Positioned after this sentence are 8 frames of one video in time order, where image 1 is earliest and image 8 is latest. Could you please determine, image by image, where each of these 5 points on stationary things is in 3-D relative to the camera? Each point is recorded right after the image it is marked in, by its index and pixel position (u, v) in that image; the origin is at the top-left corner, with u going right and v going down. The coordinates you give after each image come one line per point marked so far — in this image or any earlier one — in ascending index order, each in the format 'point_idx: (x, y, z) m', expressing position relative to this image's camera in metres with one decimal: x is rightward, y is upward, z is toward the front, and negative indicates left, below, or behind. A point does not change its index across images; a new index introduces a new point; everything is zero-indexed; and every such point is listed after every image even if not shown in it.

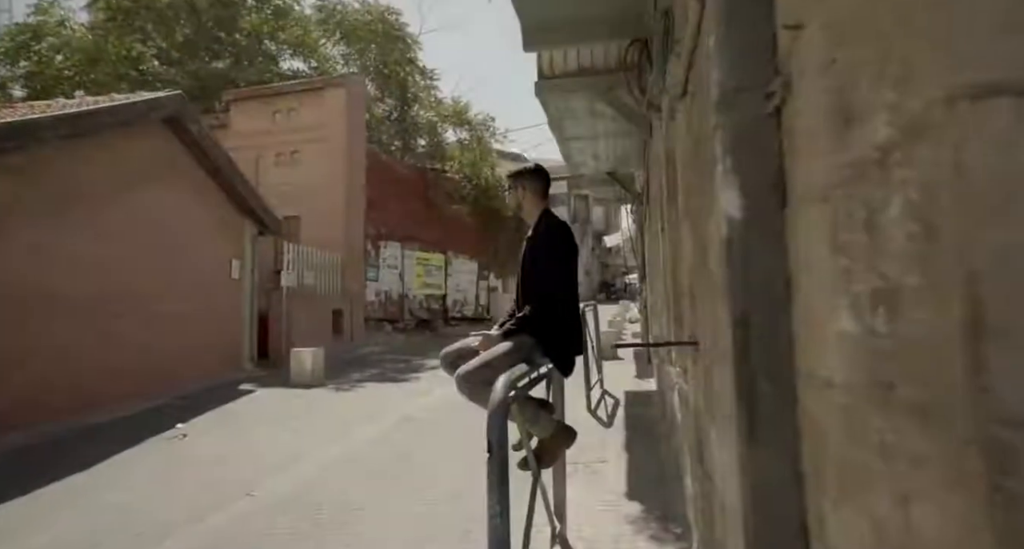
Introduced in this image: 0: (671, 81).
0: (+0.9, +1.1, +3.0) m
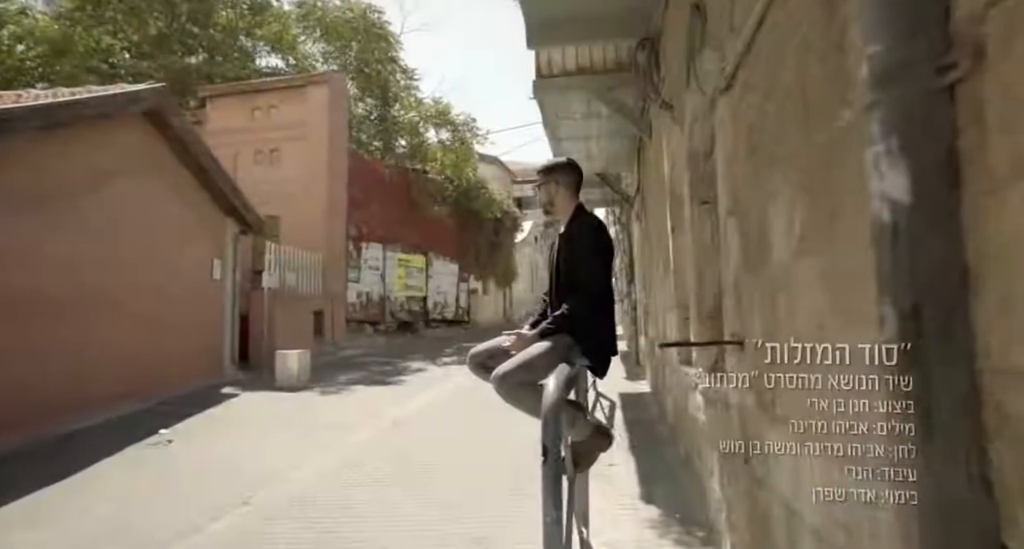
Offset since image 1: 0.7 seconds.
0: (+1.0, +1.1, +2.9) m
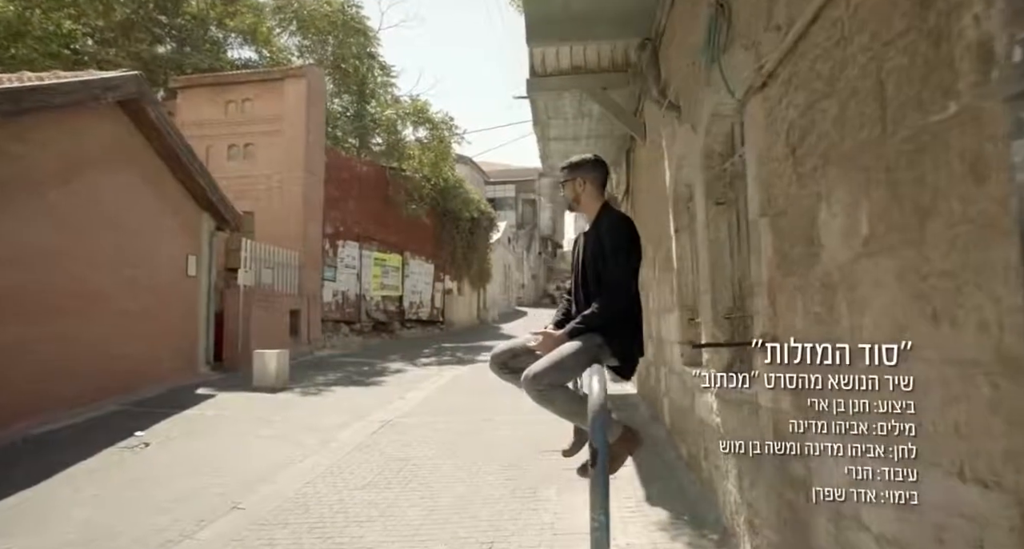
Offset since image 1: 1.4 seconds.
0: (+1.2, +1.1, +2.9) m
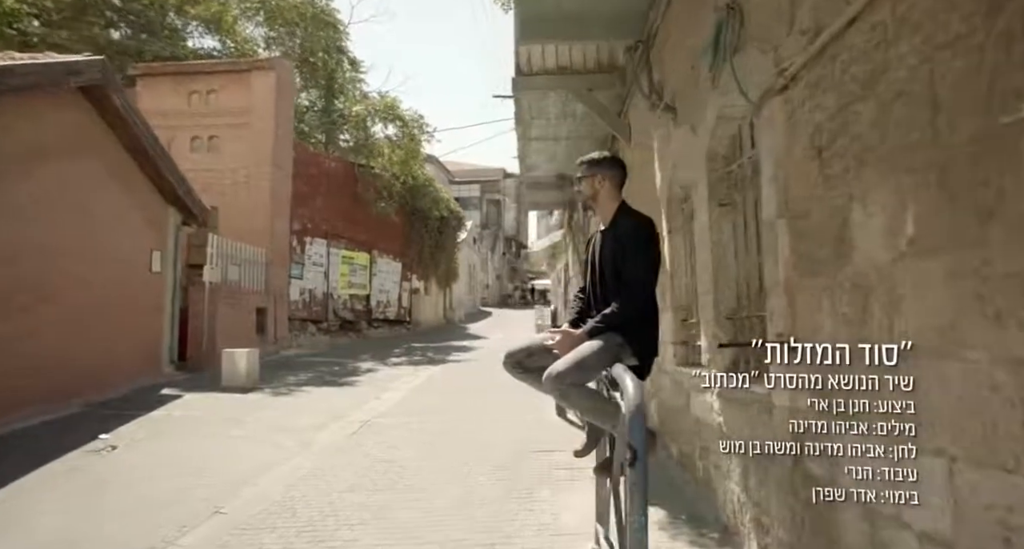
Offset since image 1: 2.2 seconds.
0: (+1.3, +1.1, +2.9) m
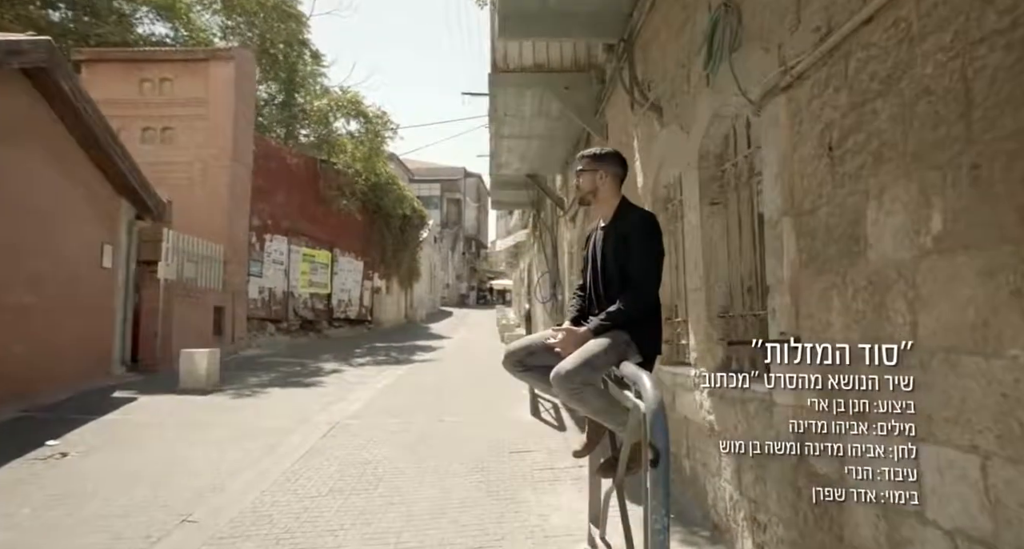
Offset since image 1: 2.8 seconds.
0: (+1.3, +1.1, +2.9) m
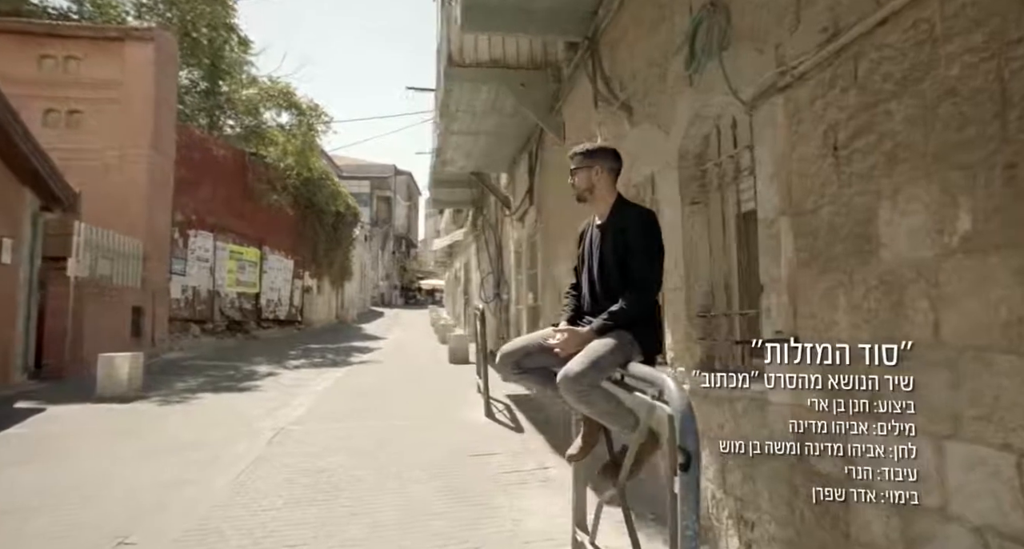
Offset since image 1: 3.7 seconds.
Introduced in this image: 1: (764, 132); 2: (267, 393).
0: (+1.2, +1.1, +2.9) m
1: (+1.3, +0.7, +2.8) m
2: (-4.3, -2.1, +9.6) m
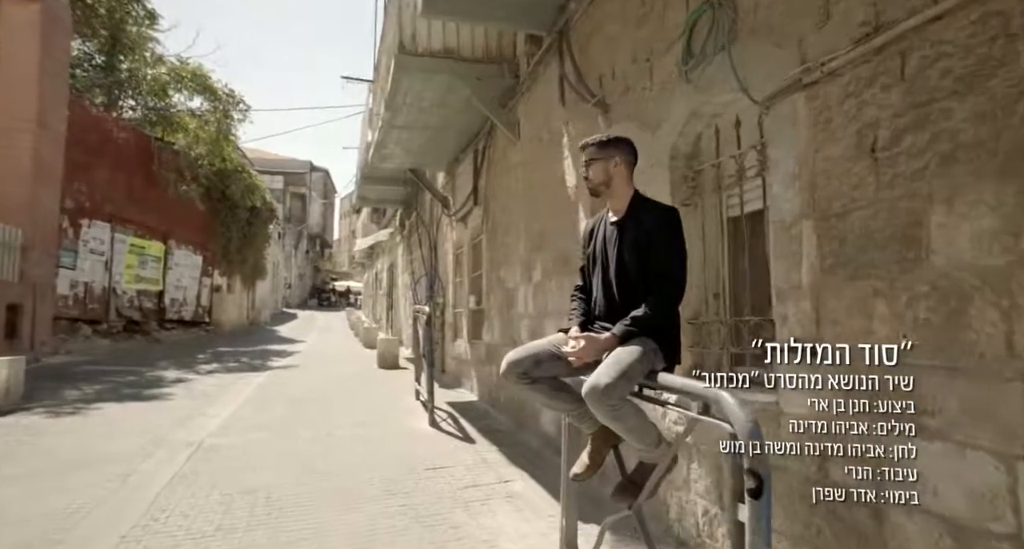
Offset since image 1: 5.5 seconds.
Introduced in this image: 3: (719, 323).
0: (+1.2, +1.0, +2.8) m
1: (+1.3, +0.7, +2.6) m
2: (-5.2, -2.0, +8.7) m
3: (+1.2, -0.3, +3.2) m
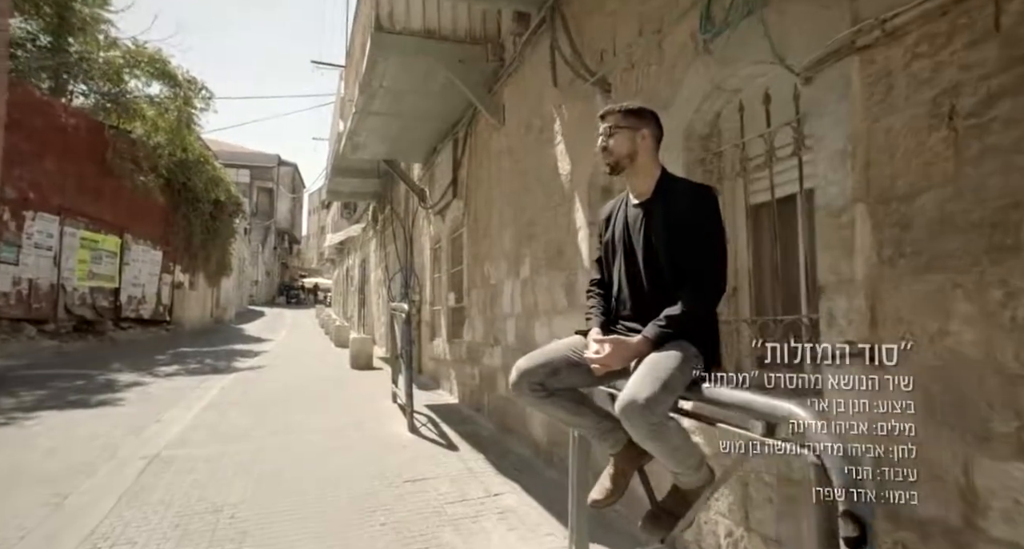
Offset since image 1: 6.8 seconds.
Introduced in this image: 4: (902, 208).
0: (+1.2, +1.1, +2.5) m
1: (+1.3, +0.7, +2.3) m
2: (-5.5, -1.9, +8.0) m
3: (+1.2, -0.2, +2.9) m
4: (+1.4, +0.2, +2.0) m
